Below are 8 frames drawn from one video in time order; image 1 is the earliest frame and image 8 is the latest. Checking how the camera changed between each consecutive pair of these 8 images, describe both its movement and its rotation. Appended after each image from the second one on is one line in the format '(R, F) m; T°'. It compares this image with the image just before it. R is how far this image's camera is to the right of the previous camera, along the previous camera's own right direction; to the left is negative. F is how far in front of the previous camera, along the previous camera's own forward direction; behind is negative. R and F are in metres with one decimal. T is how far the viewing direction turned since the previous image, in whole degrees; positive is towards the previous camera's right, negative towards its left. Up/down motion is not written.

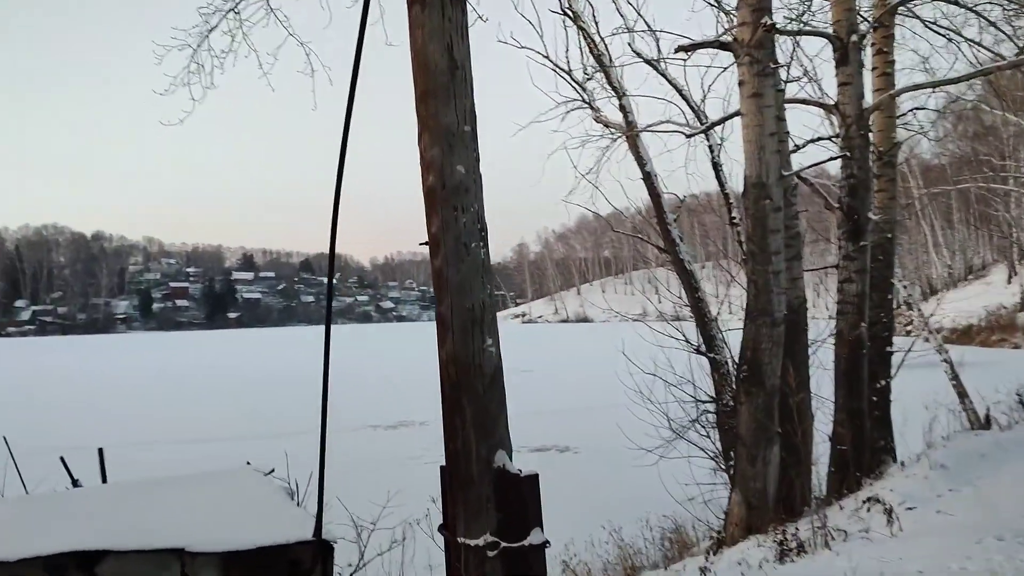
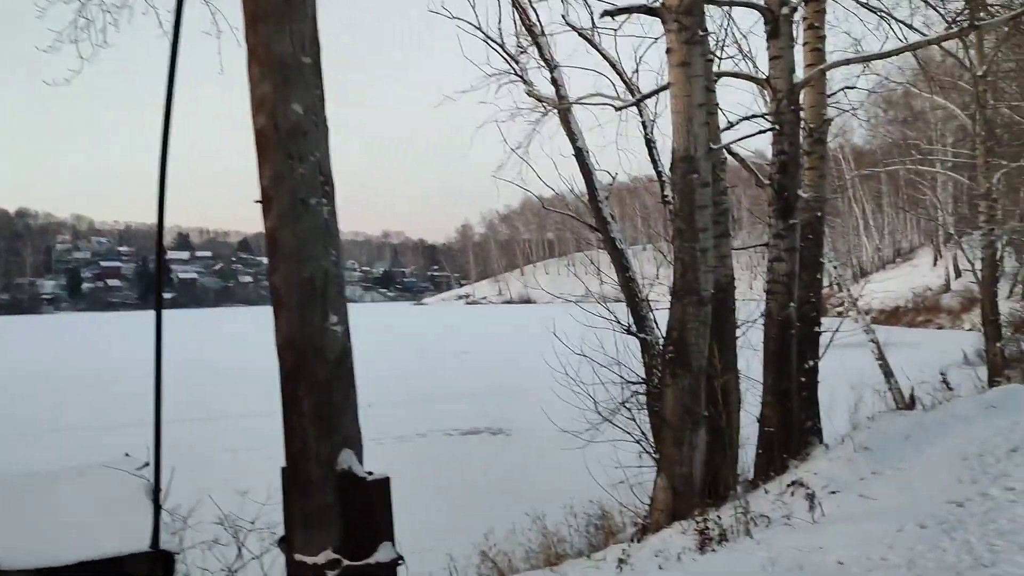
(+0.2, +0.3) m; +4°
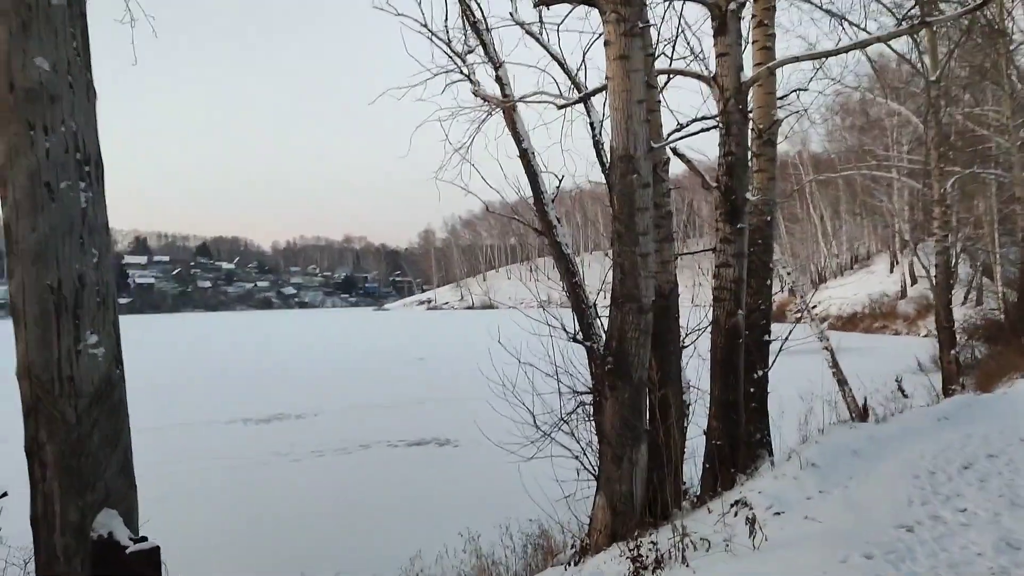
(+0.2, +0.3) m; +2°
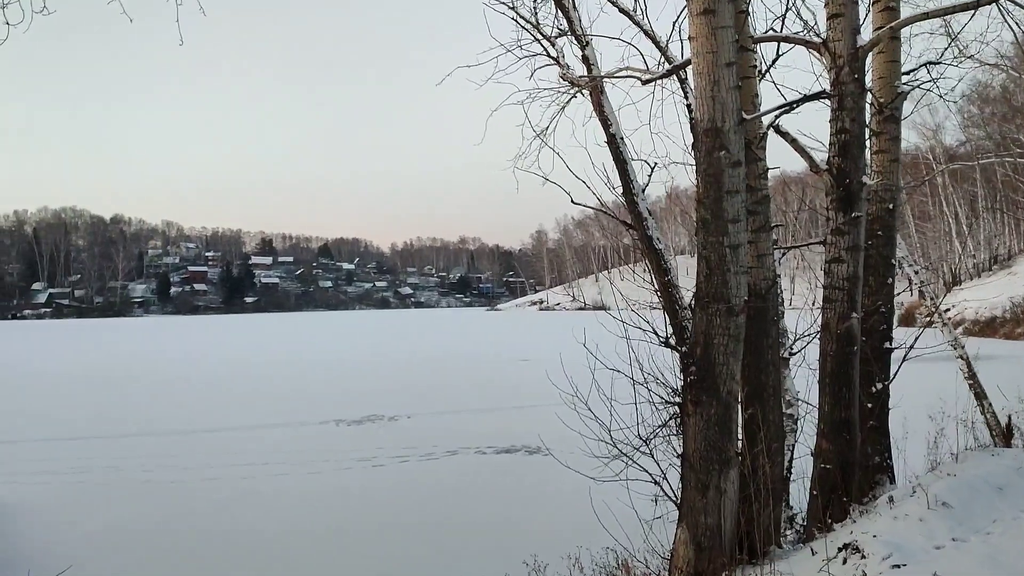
(+0.2, +0.6) m; -8°
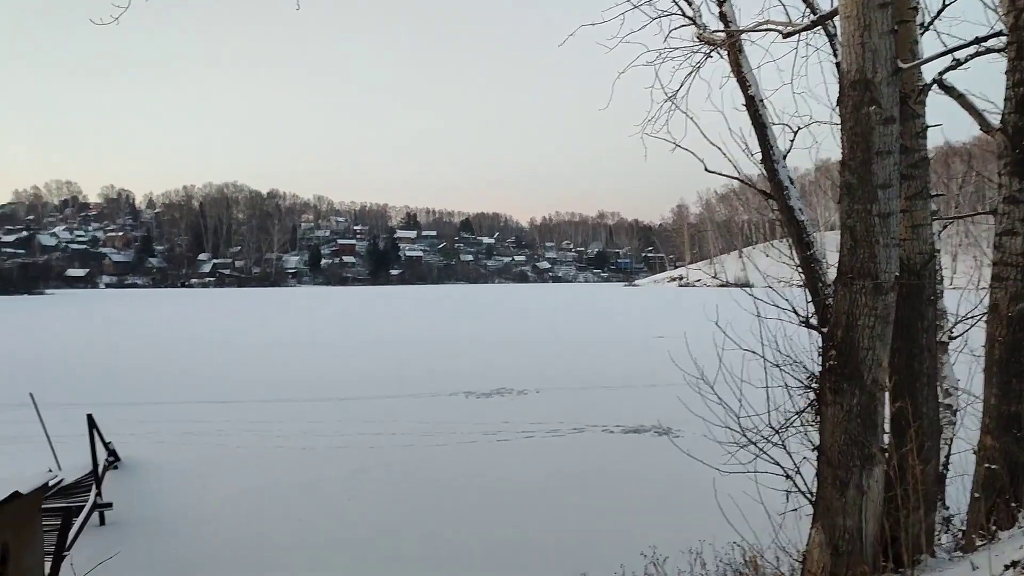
(+0.1, +0.3) m; -9°
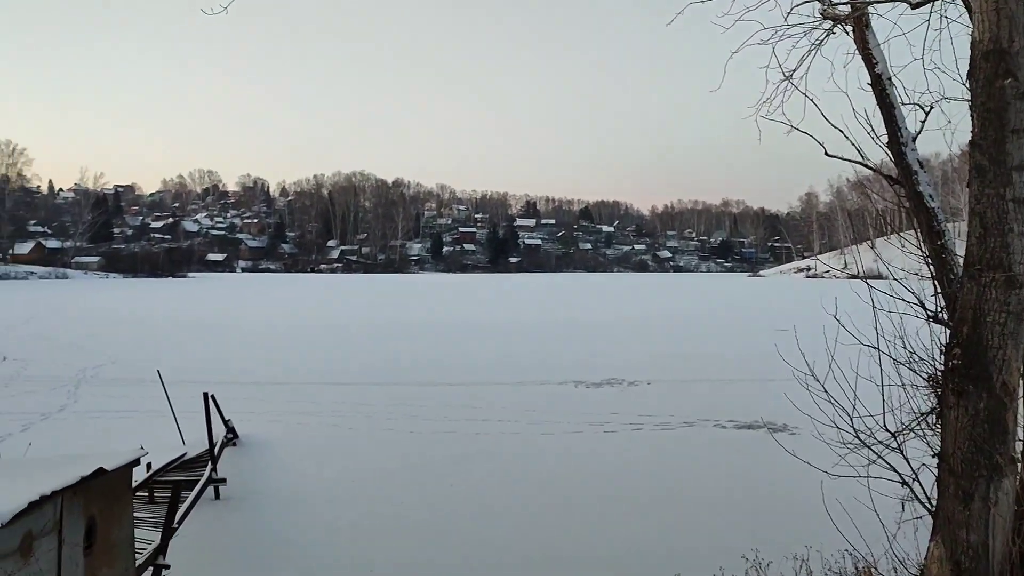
(+0.1, +0.1) m; -8°
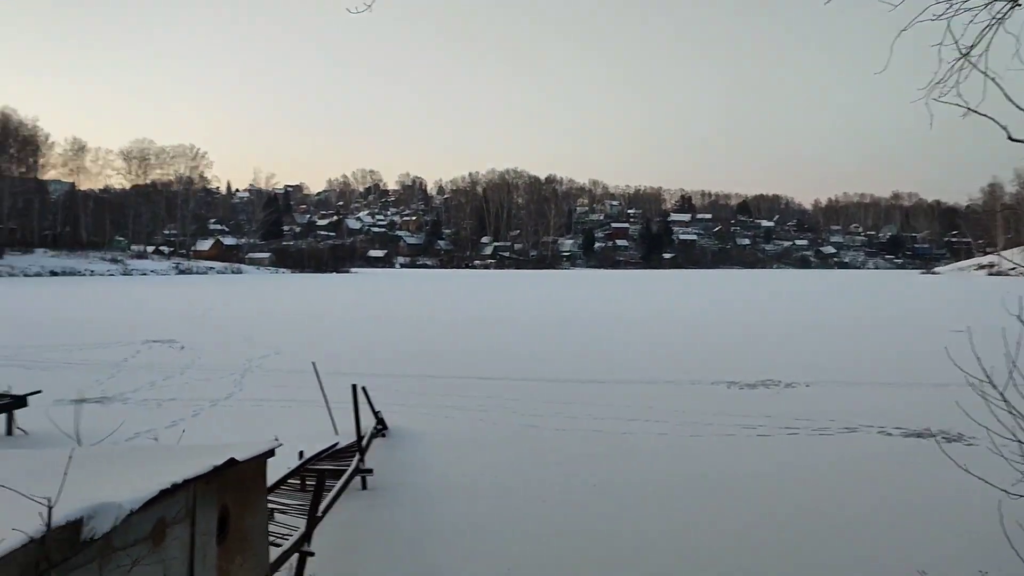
(+0.1, +0.1) m; -10°
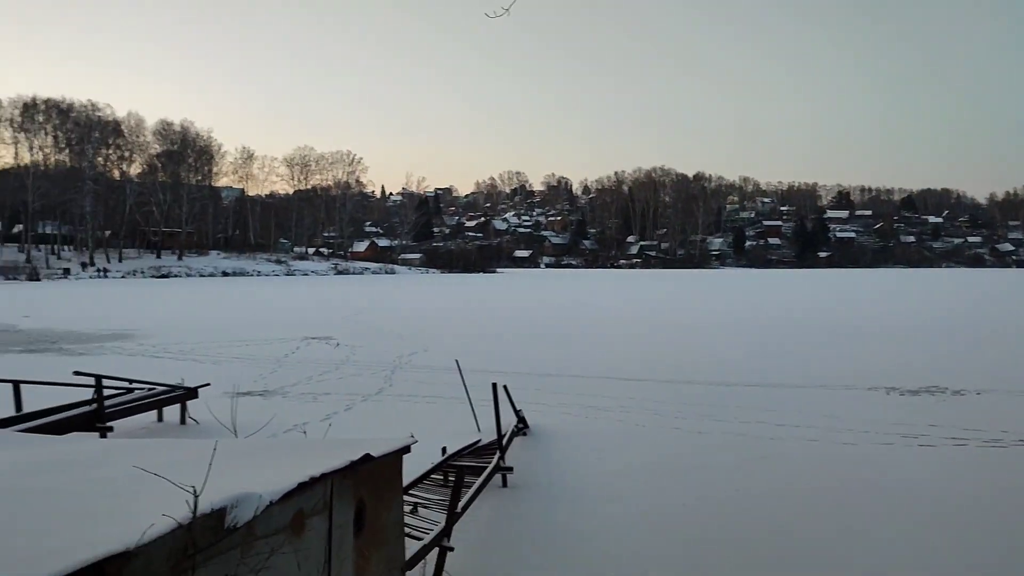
(0.0, 0.0) m; -10°
